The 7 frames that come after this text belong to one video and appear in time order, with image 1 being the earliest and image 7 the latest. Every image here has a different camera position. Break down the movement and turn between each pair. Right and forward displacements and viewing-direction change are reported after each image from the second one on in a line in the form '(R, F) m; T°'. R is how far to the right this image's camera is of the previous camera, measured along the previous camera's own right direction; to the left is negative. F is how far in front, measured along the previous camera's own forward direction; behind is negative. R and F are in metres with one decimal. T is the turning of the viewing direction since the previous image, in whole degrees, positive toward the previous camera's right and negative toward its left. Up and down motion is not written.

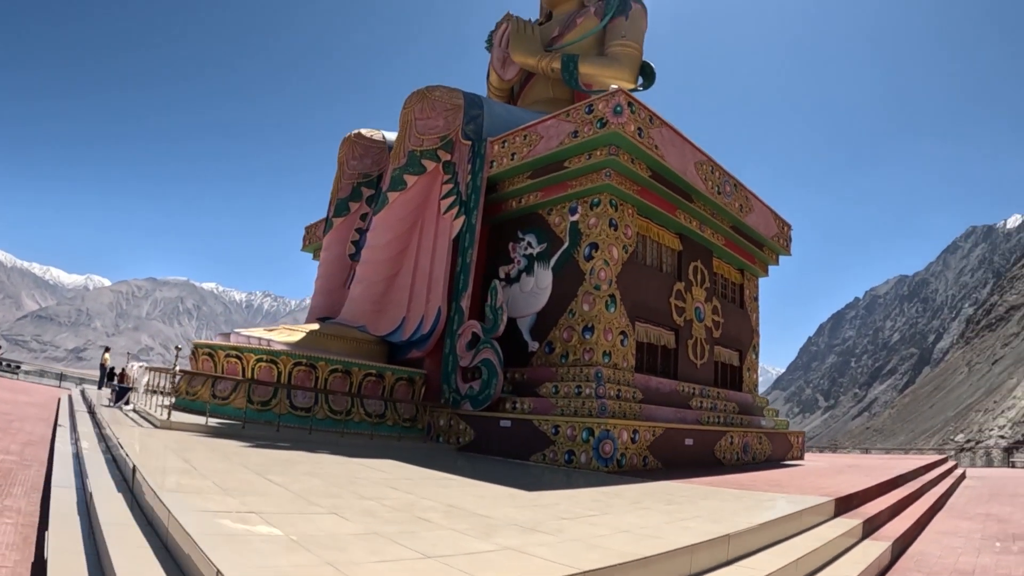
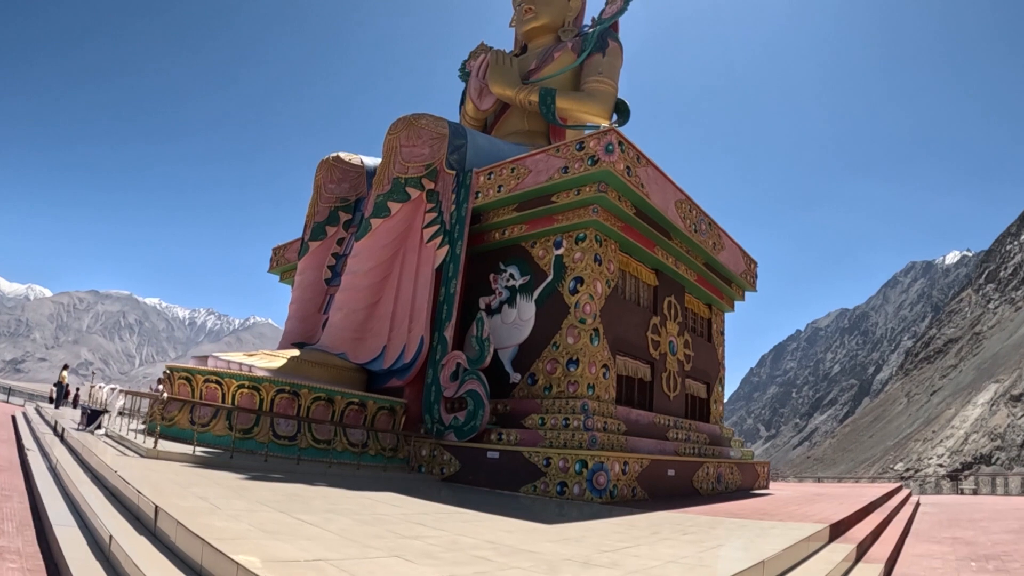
(-0.4, -0.1) m; +4°
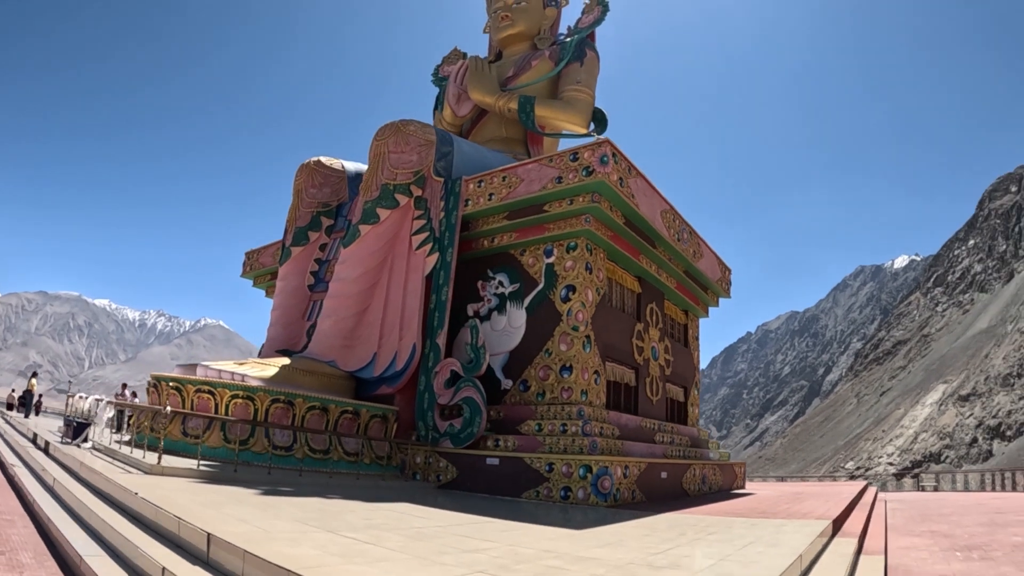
(-0.5, -0.1) m; +3°
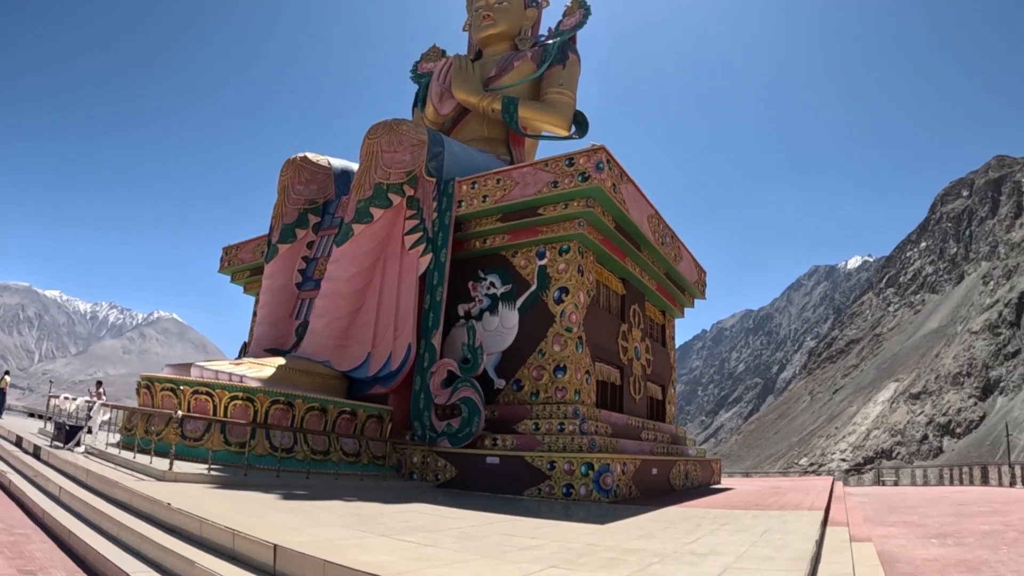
(-0.5, -0.2) m; +3°
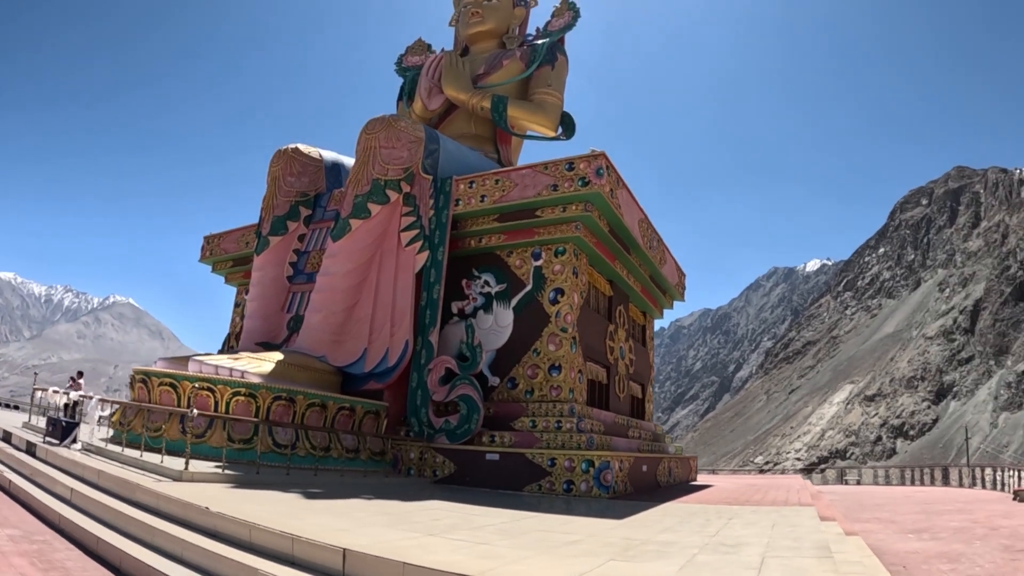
(-0.5, -0.2) m; +3°
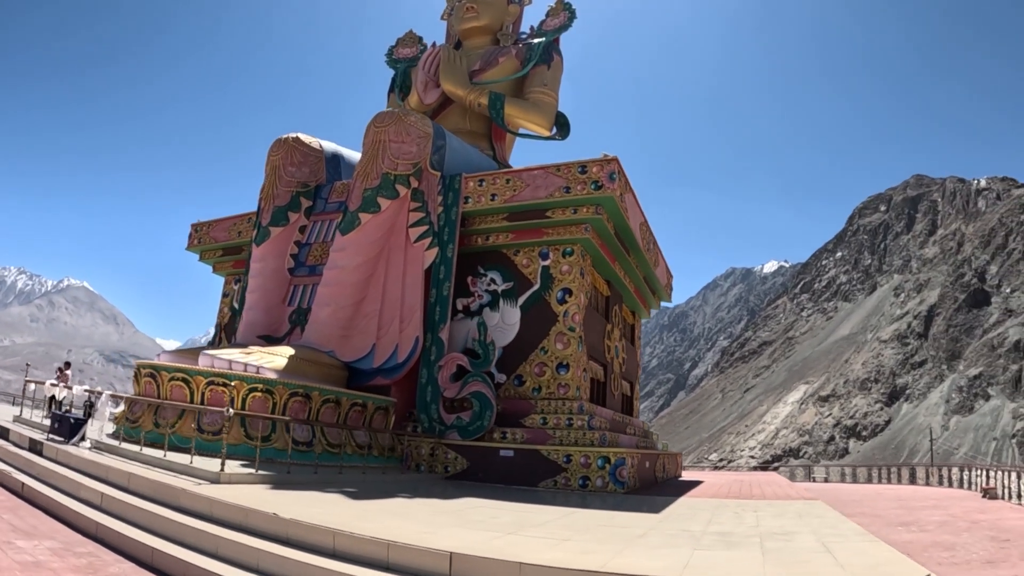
(-0.7, -0.2) m; +3°
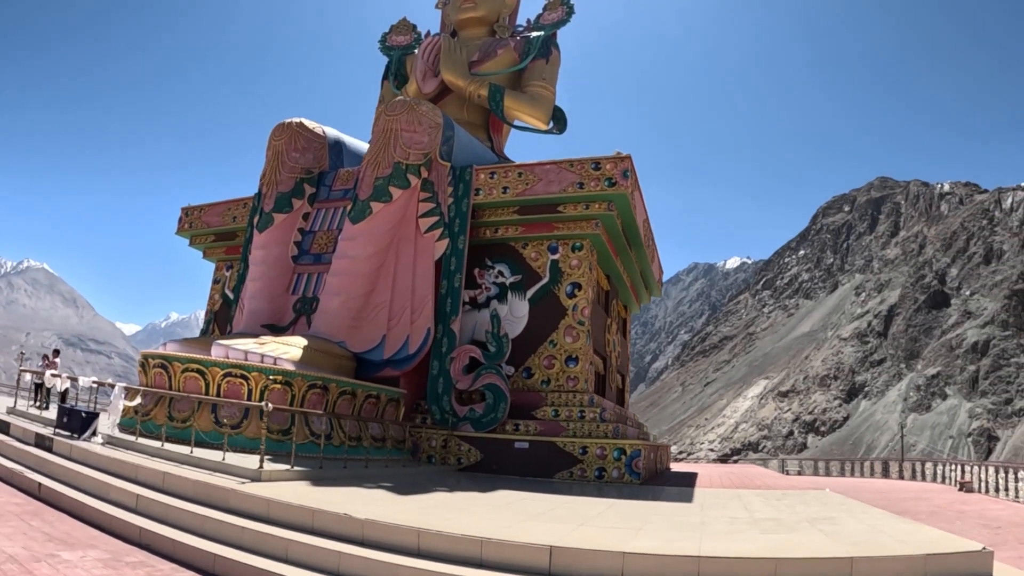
(-0.6, -0.1) m; +3°
